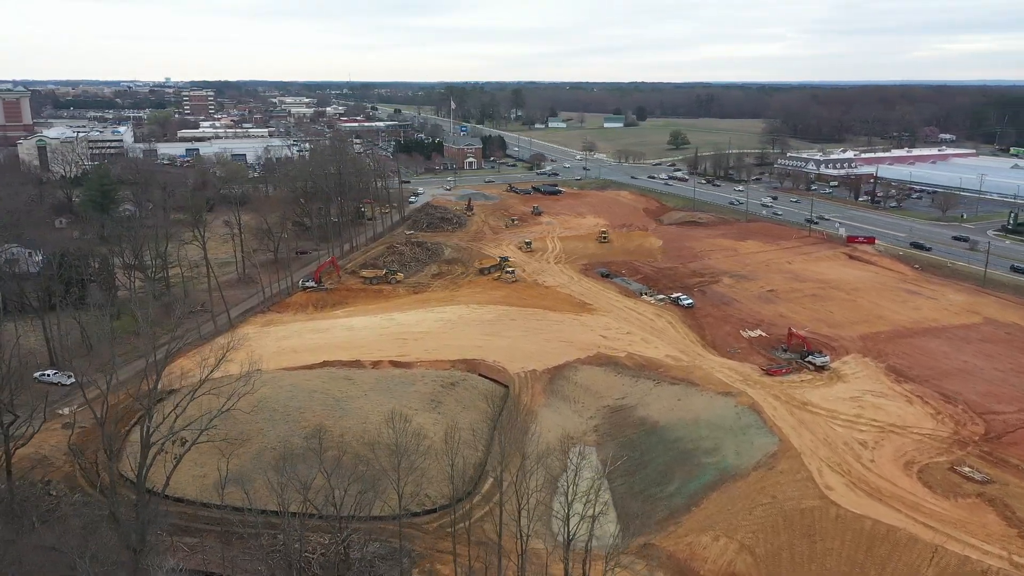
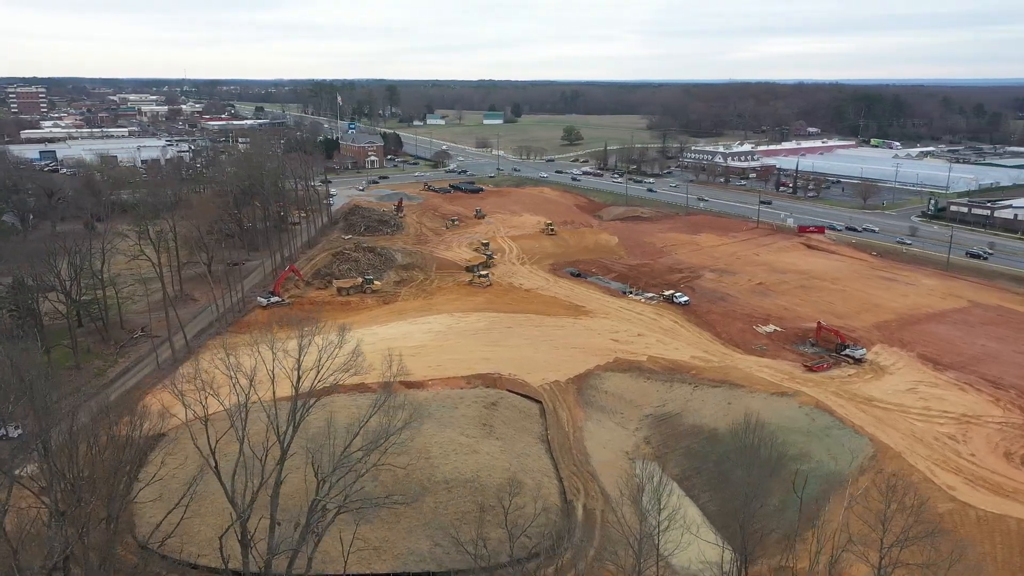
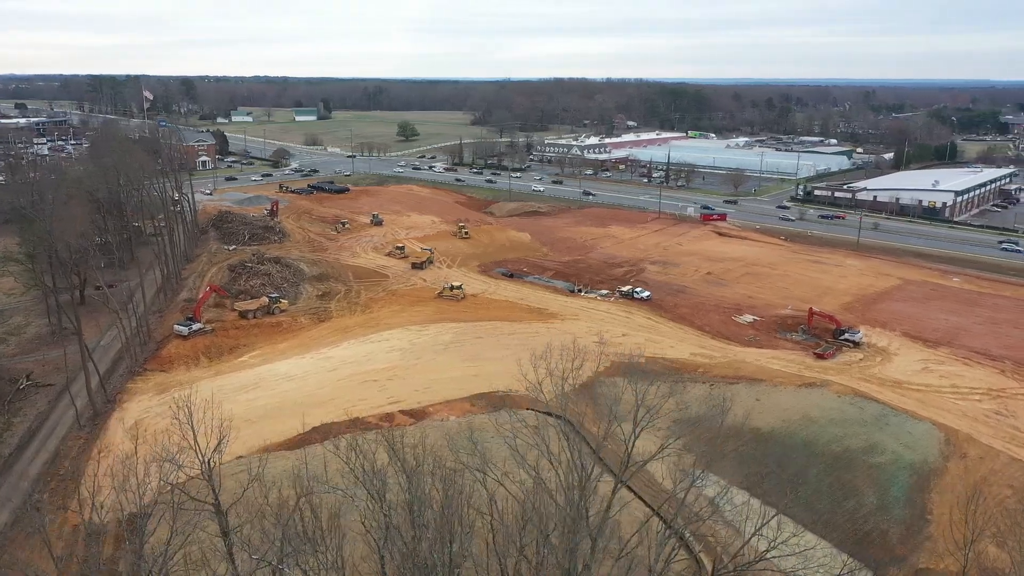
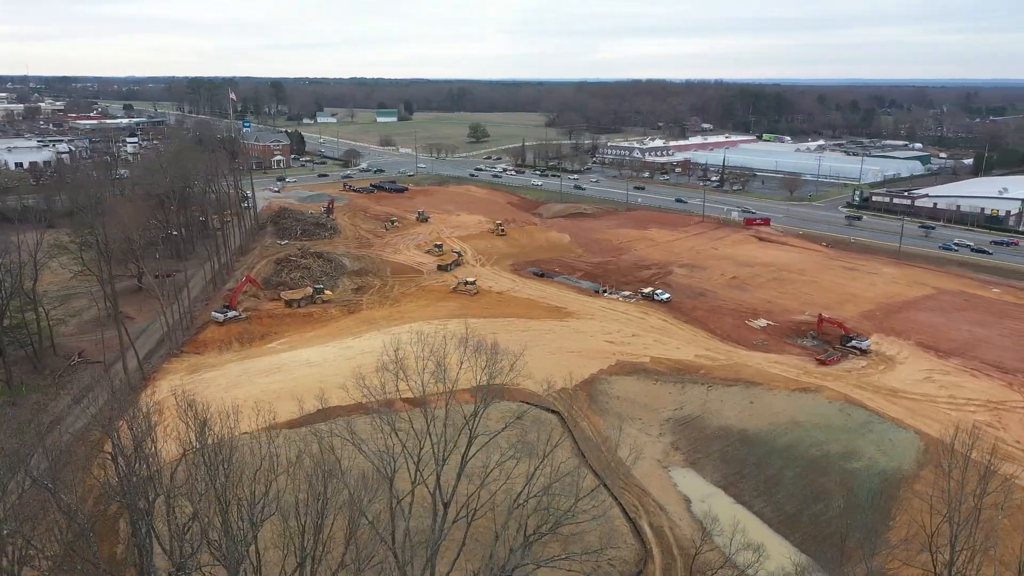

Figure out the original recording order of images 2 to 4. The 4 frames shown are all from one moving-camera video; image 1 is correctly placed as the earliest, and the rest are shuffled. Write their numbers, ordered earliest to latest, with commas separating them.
2, 4, 3
